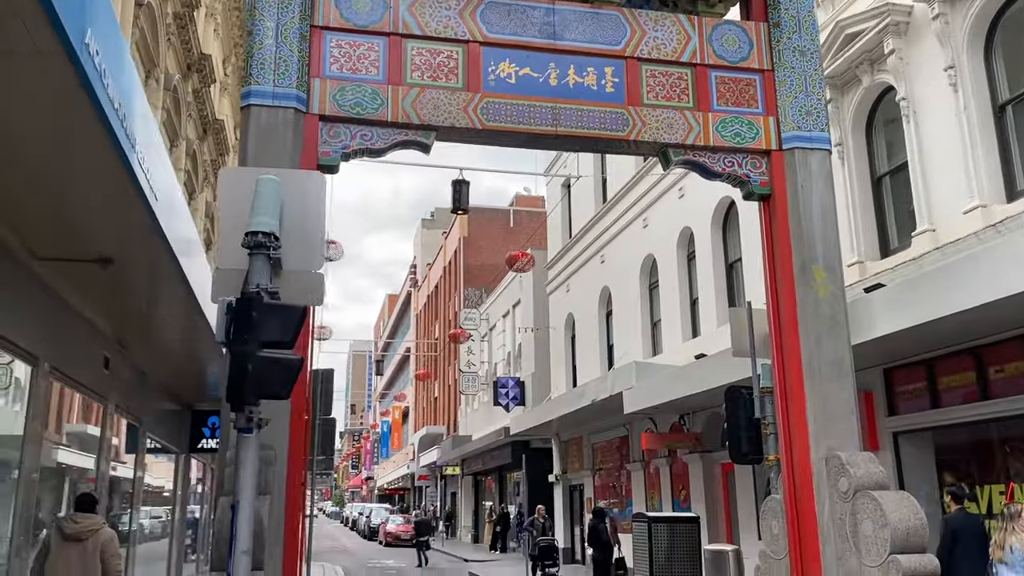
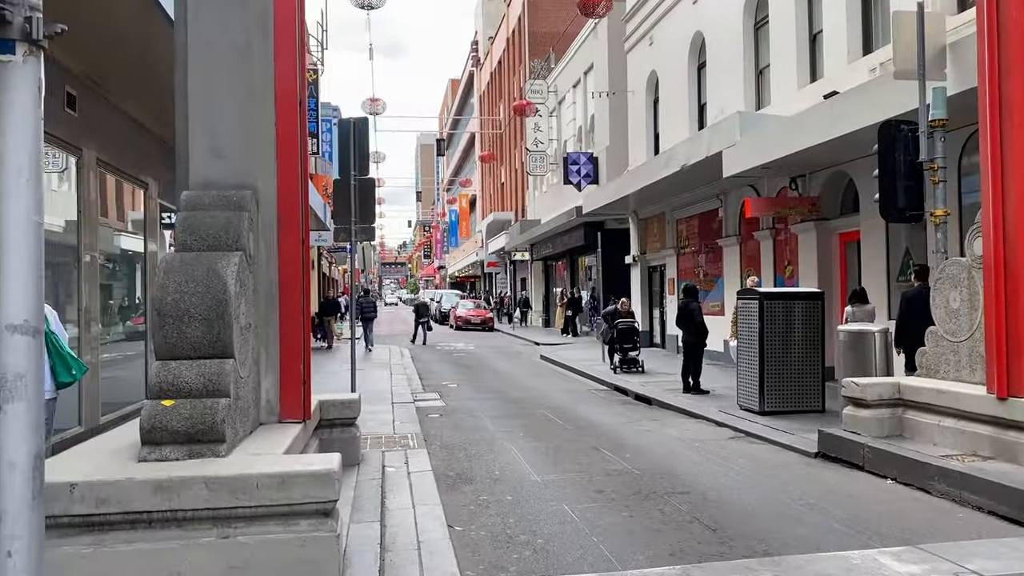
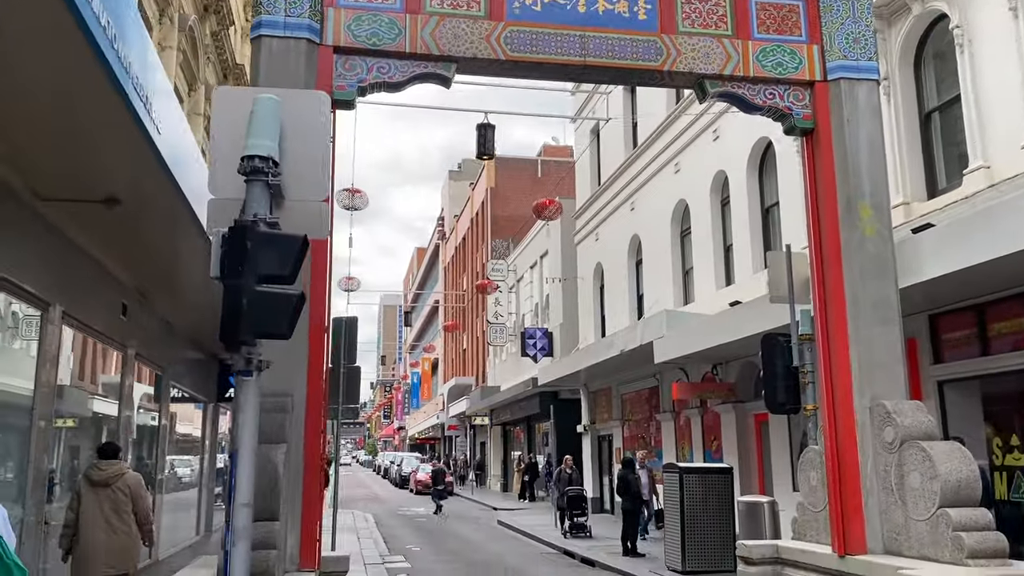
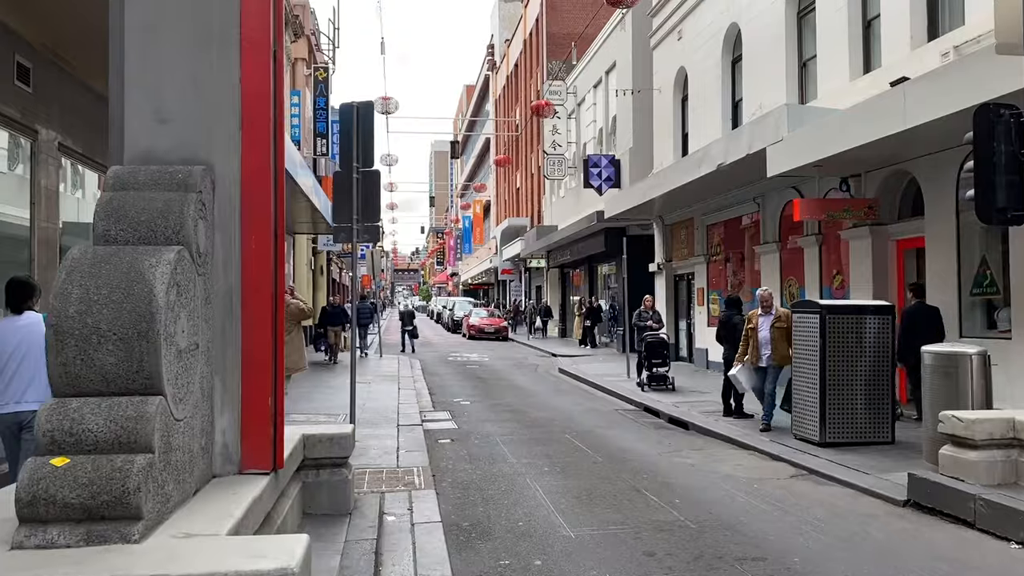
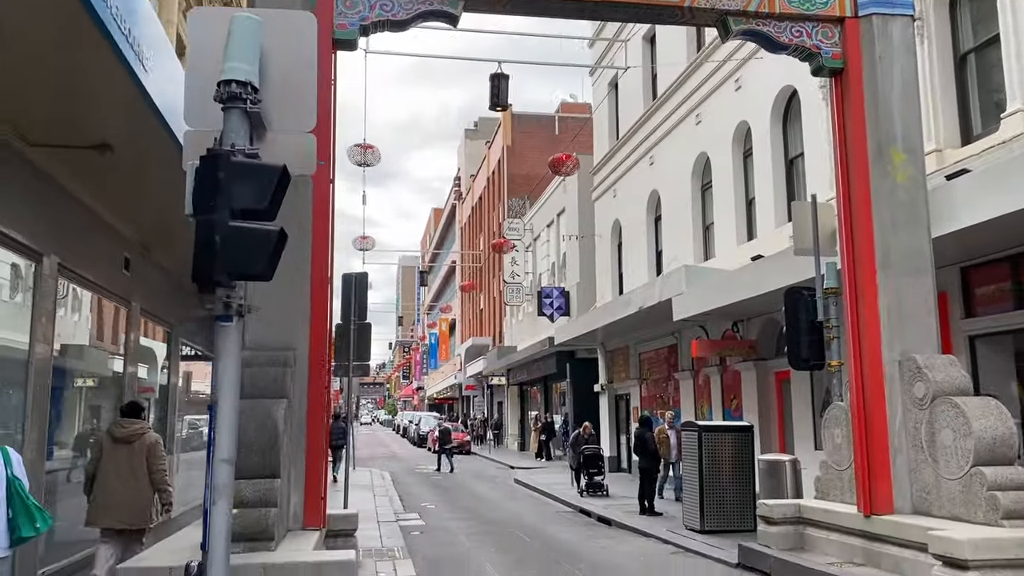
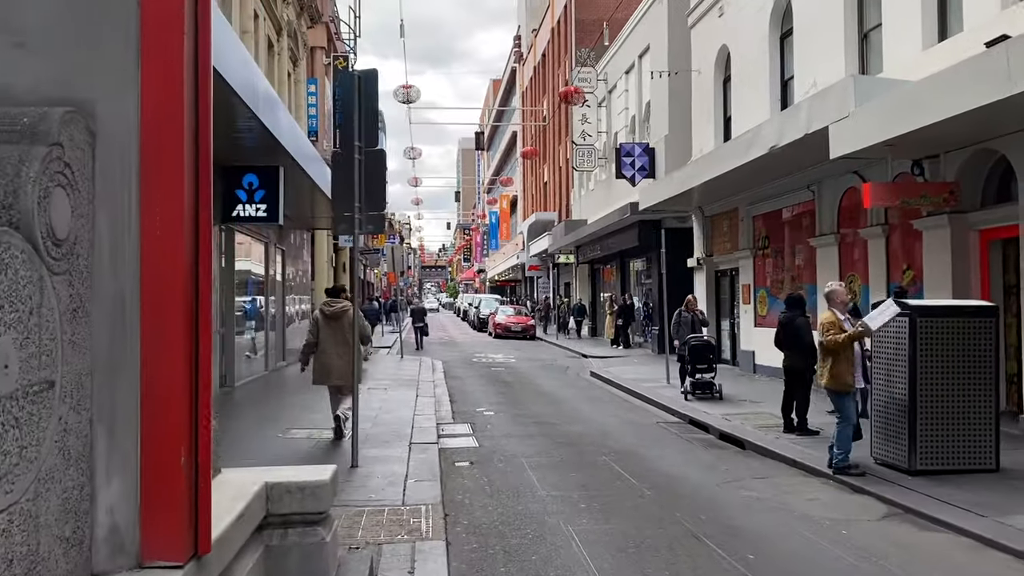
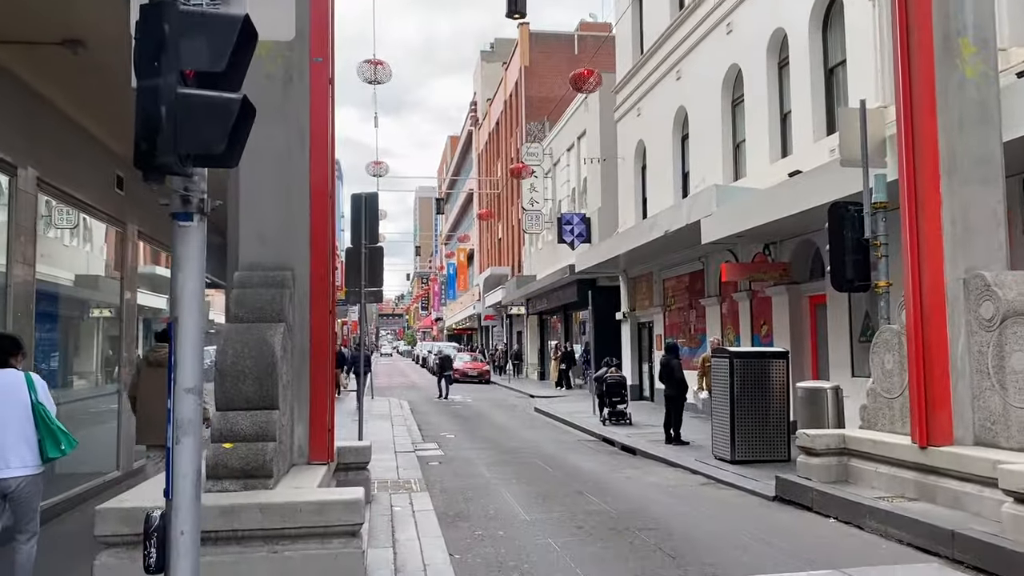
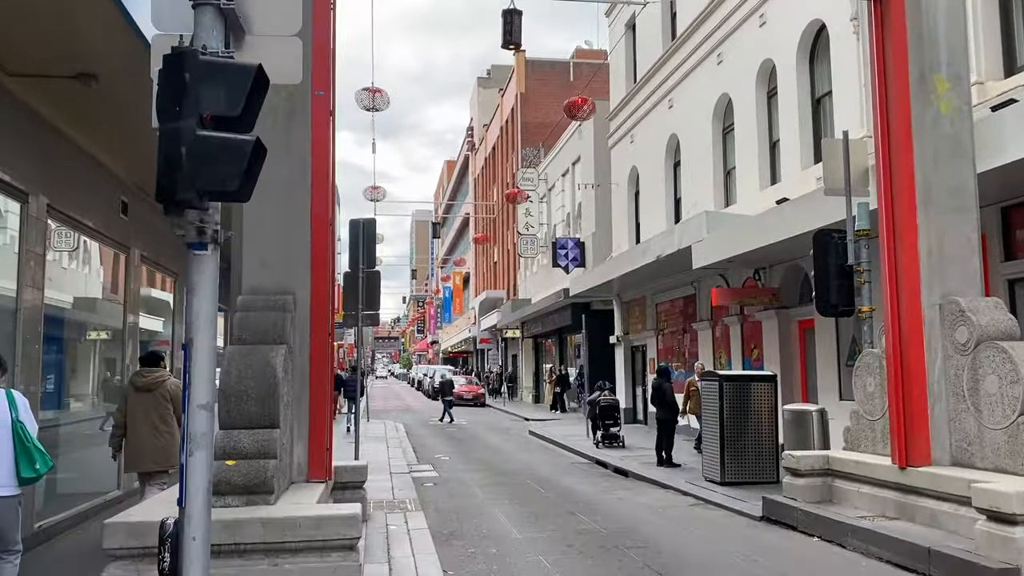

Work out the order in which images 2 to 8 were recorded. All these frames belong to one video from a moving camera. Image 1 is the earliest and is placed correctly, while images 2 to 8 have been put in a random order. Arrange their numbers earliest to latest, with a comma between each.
3, 5, 8, 7, 2, 4, 6
